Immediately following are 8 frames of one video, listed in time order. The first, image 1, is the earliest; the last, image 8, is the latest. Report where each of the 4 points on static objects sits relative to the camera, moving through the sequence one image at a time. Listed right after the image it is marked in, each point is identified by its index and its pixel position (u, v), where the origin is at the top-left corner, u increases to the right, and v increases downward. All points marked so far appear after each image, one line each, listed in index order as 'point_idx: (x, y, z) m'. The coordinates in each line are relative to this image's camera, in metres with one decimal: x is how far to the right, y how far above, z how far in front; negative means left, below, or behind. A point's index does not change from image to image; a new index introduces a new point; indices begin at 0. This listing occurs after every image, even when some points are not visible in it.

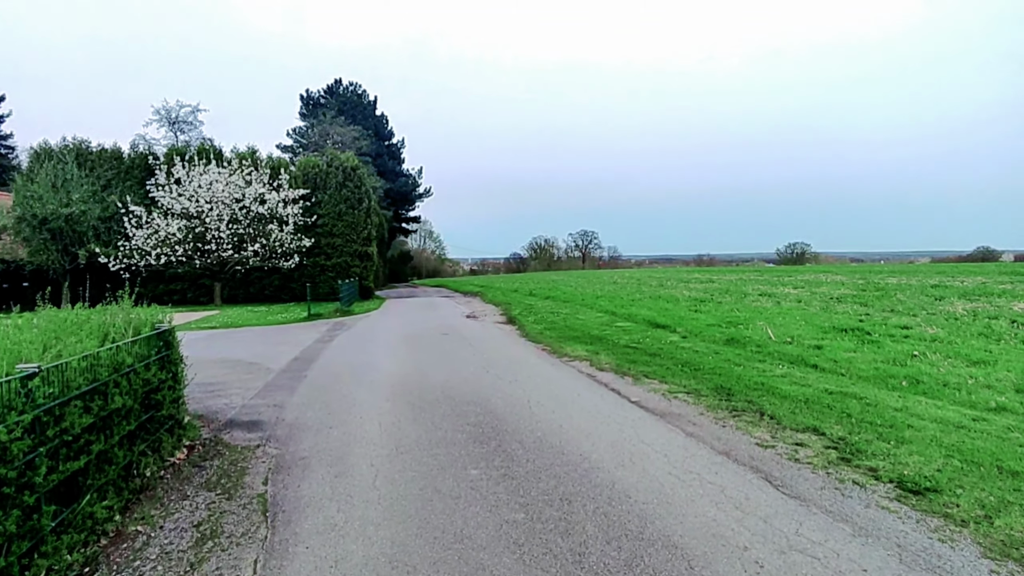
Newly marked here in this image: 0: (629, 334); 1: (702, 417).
0: (+2.4, -0.9, +13.1) m
1: (+2.0, -1.3, +6.7) m
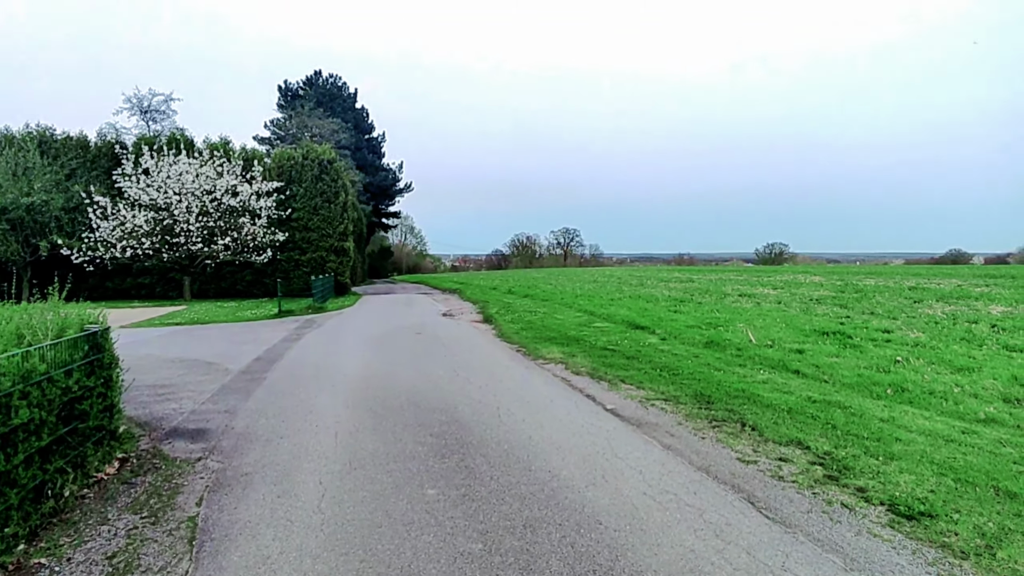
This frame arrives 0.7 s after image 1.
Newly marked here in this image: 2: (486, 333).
0: (+1.9, -0.9, +12.8) m
1: (+1.6, -1.3, +6.3) m
2: (-0.6, -1.0, +14.4) m
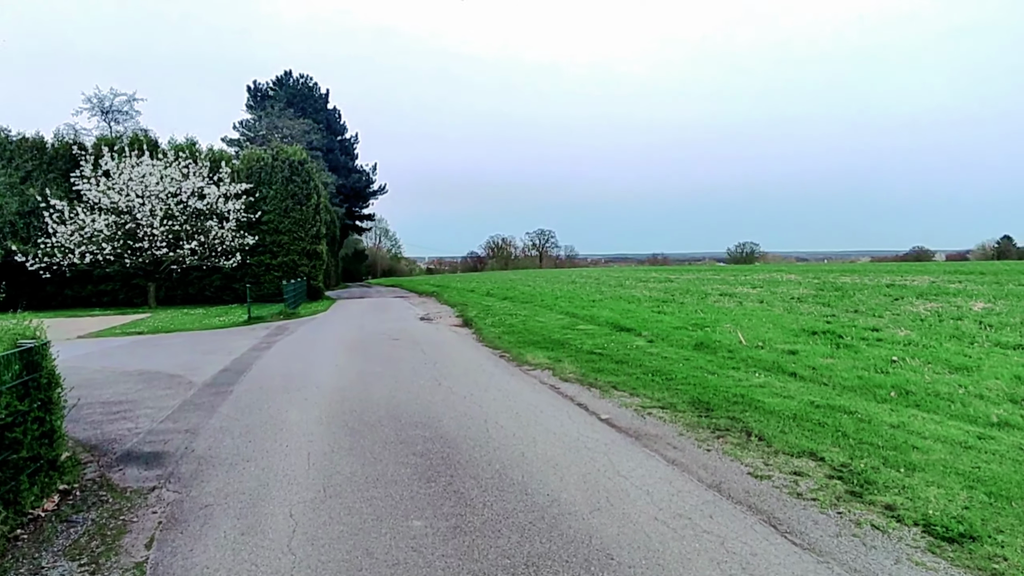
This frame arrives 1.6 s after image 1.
0: (+1.5, -1.0, +12.3) m
1: (+1.5, -1.4, +5.9) m
2: (-1.0, -1.1, +13.9) m
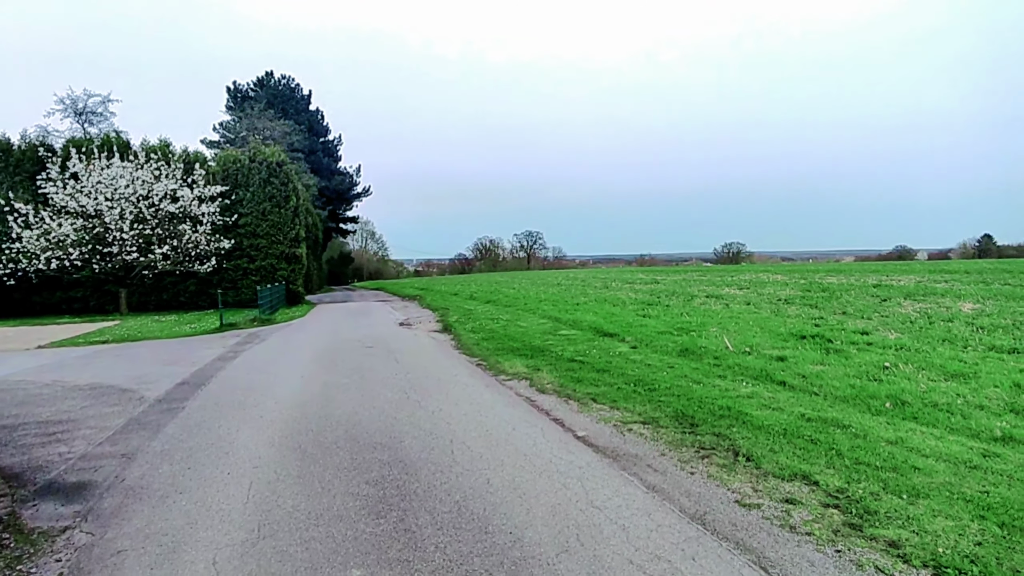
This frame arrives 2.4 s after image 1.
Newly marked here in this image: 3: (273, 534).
0: (+1.1, -1.0, +11.9) m
1: (+1.3, -1.4, +5.4) m
2: (-1.4, -1.2, +13.3) m
3: (-1.4, -1.5, +3.9) m
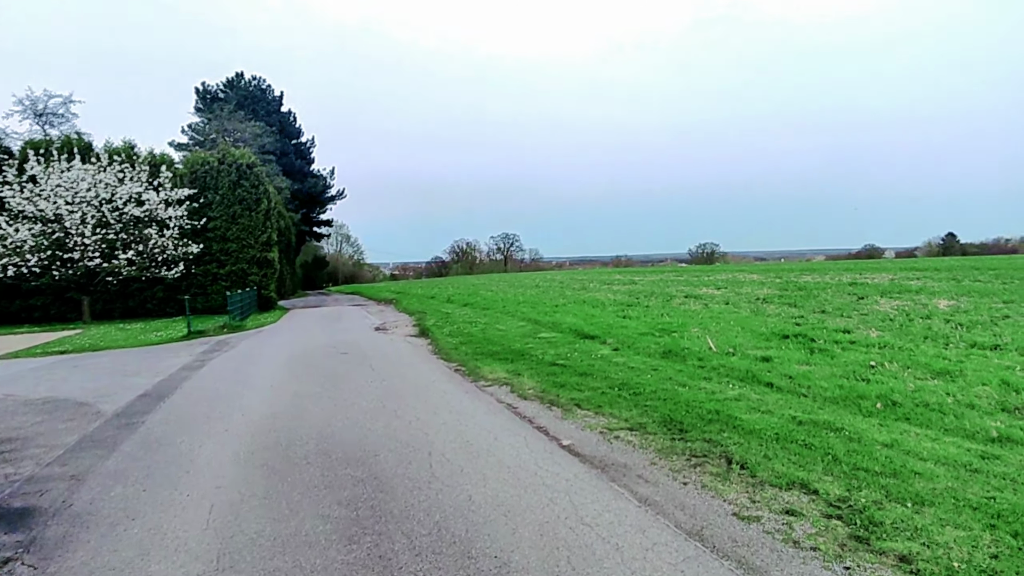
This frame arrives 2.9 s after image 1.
0: (+0.7, -1.1, +11.6) m
1: (+1.1, -1.4, +5.1) m
2: (-1.8, -1.2, +13.0) m
3: (-1.5, -1.5, +3.6) m
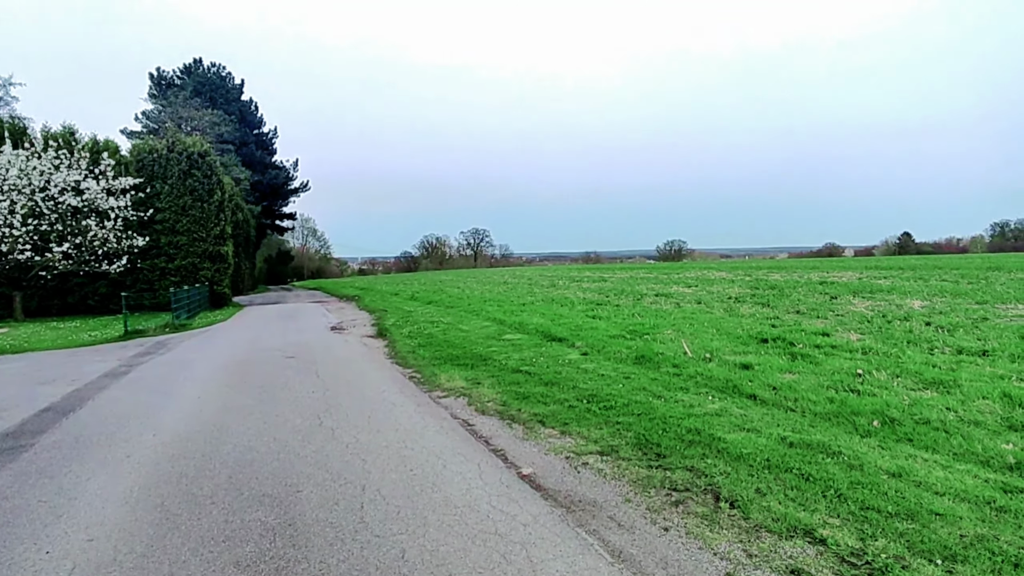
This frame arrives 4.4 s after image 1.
0: (+0.1, -1.1, +10.8) m
1: (+0.8, -1.5, +4.3) m
2: (-2.5, -1.2, +12.0) m
3: (-1.8, -1.6, +2.6) m
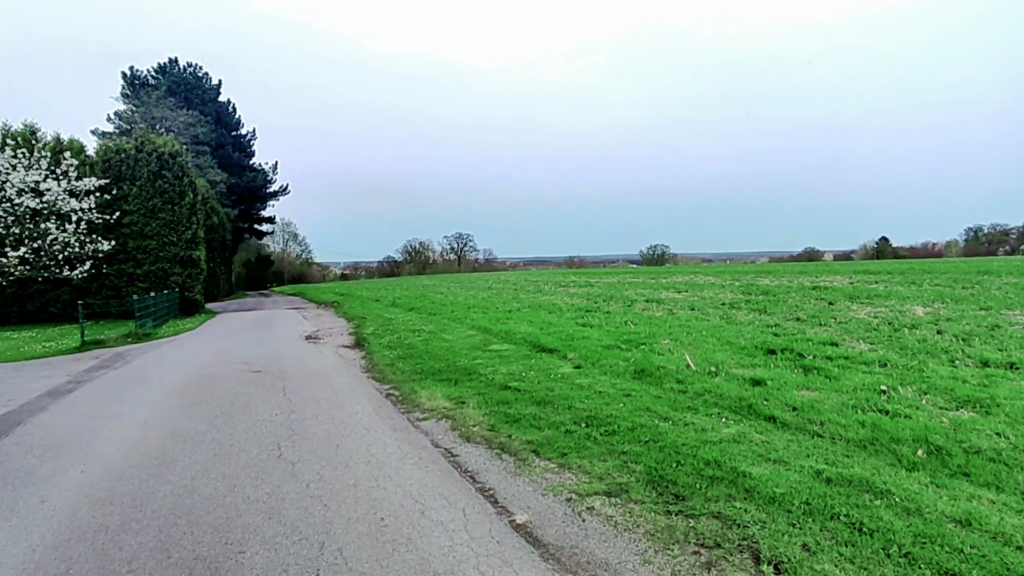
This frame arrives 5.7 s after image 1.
0: (-0.1, -1.2, +9.9) m
1: (+0.7, -1.5, +3.5) m
2: (-2.8, -1.3, +11.1) m
3: (-1.8, -1.6, +1.7) m
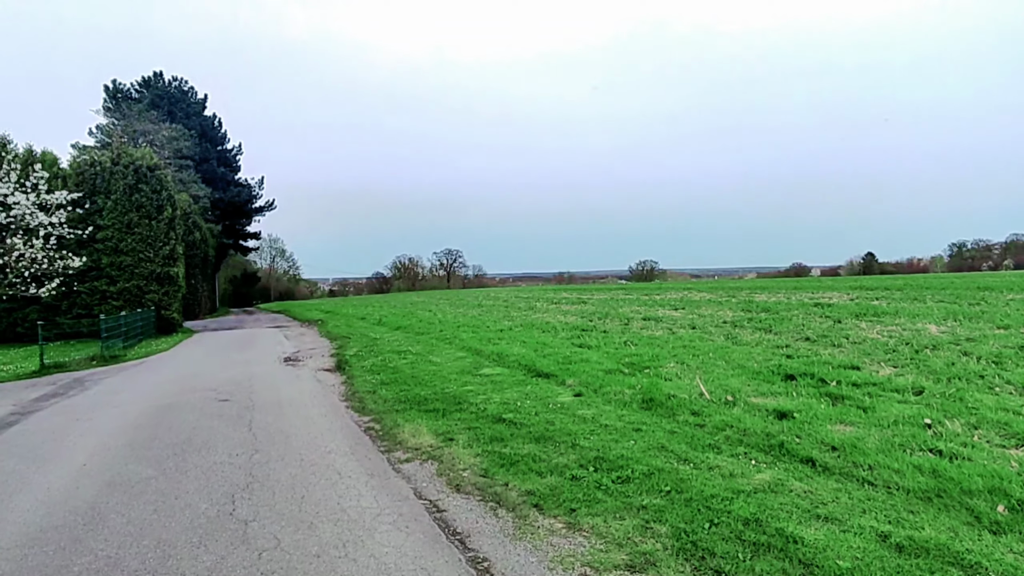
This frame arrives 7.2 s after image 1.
0: (-0.2, -1.4, +9.0) m
1: (+0.8, -1.6, +2.6) m
2: (-2.9, -1.6, +10.1) m
3: (-1.7, -1.7, +0.8) m
